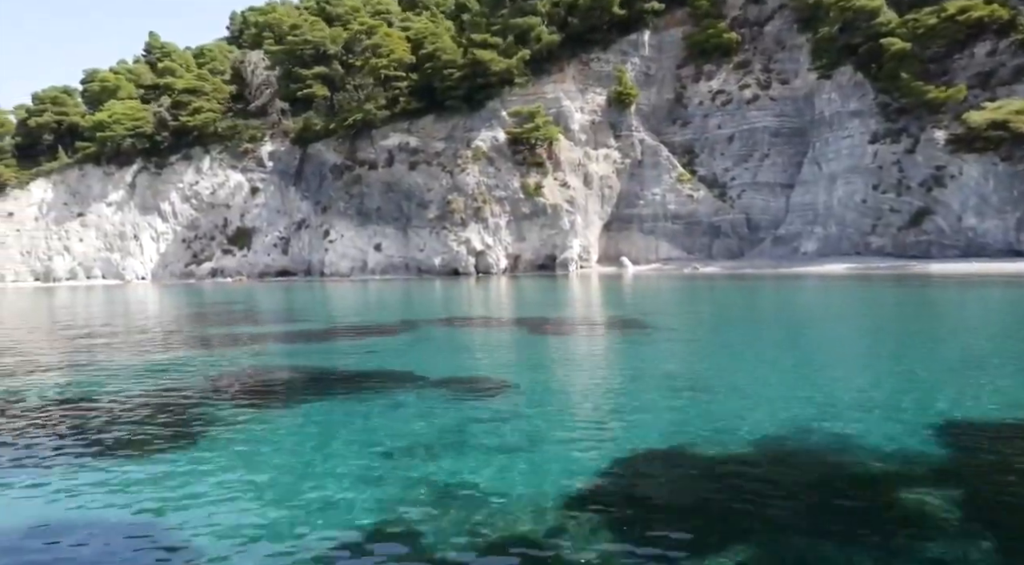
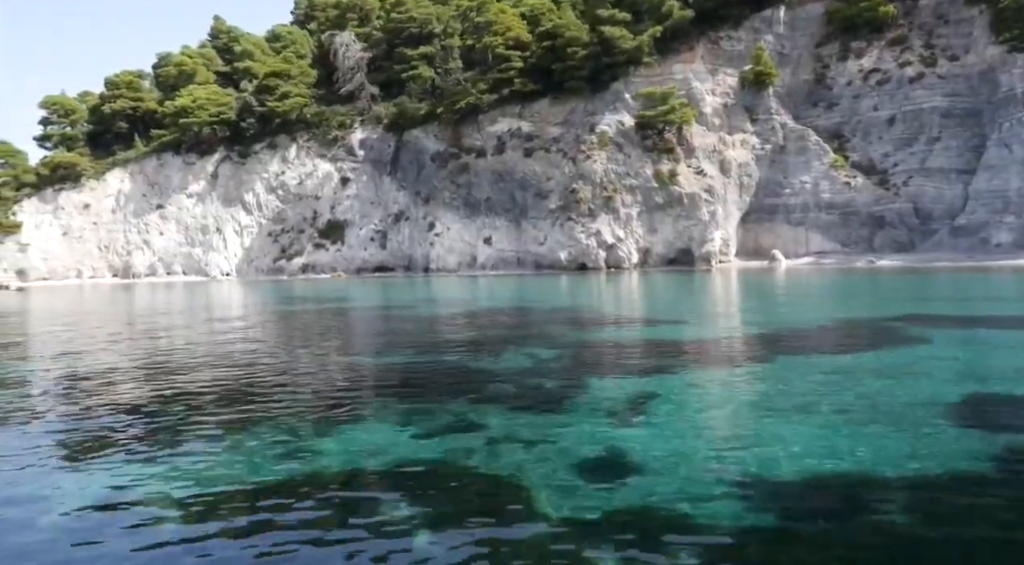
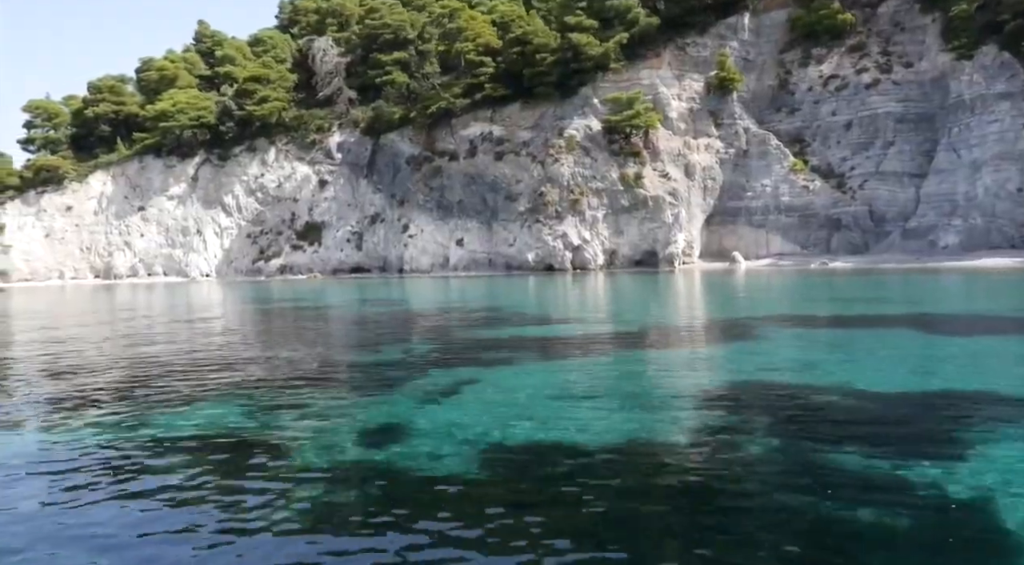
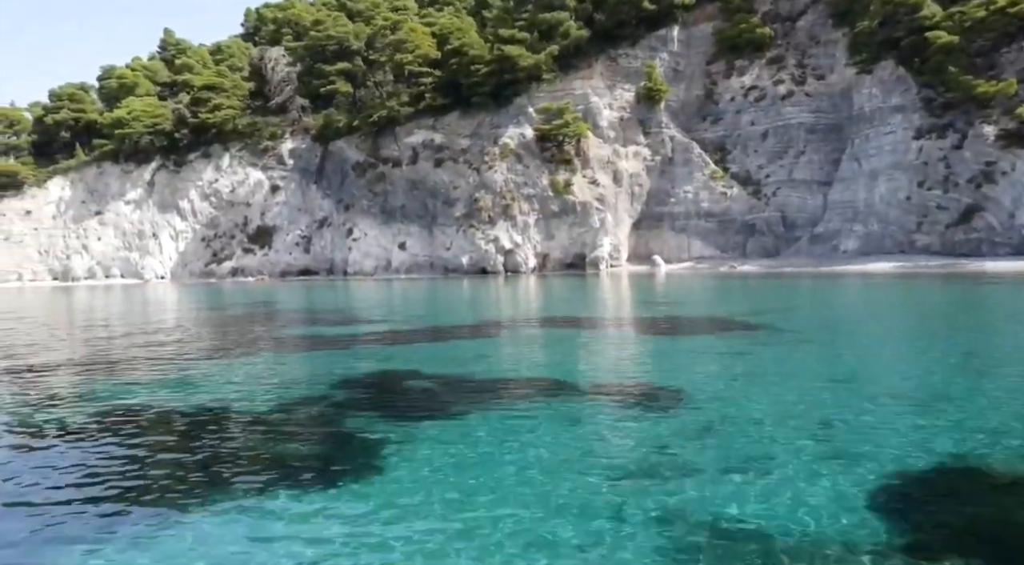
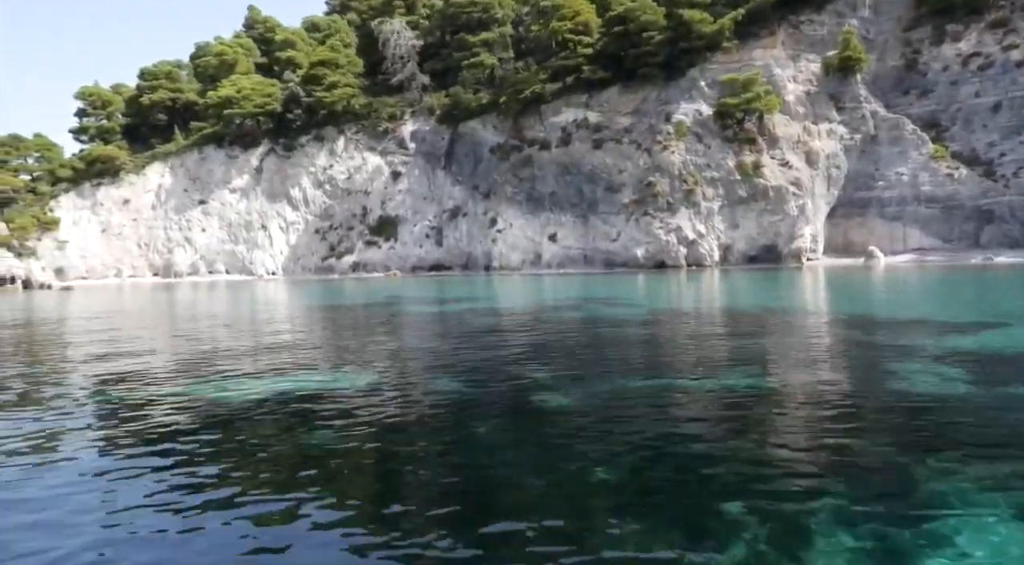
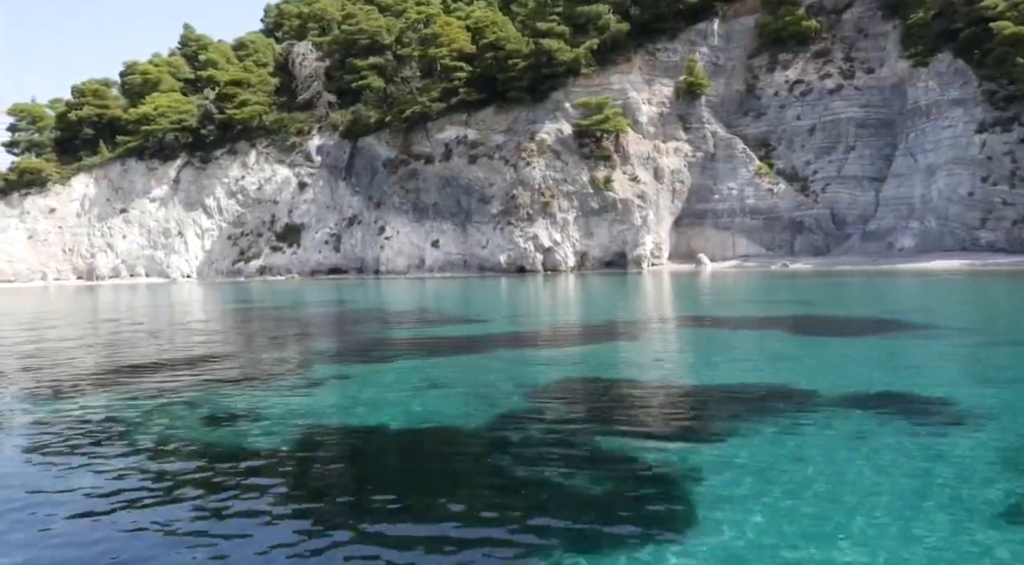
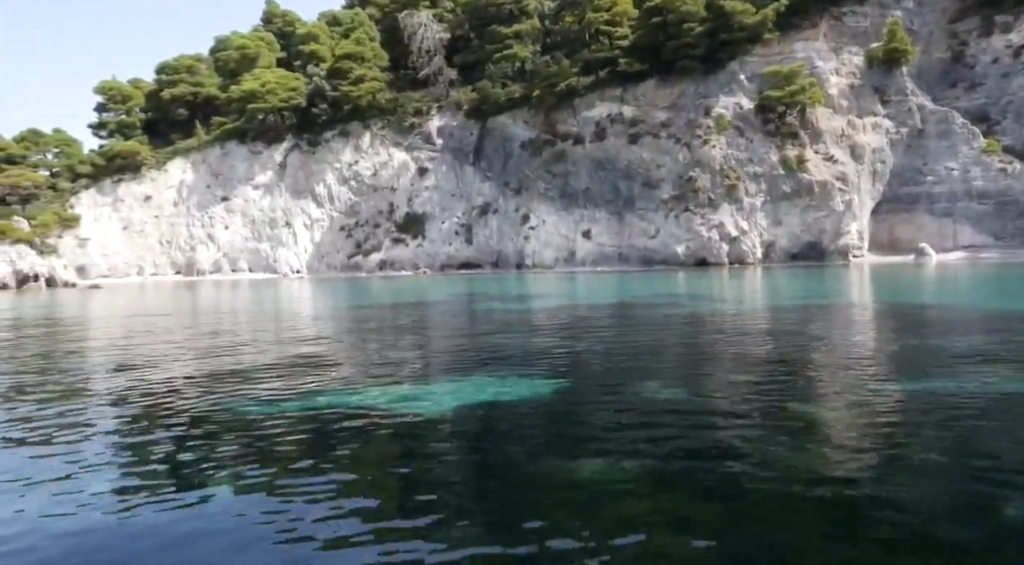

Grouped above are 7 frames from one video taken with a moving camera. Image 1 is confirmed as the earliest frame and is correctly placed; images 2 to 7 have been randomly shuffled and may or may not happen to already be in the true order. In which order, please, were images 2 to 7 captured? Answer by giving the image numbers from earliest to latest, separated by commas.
4, 6, 3, 2, 5, 7
